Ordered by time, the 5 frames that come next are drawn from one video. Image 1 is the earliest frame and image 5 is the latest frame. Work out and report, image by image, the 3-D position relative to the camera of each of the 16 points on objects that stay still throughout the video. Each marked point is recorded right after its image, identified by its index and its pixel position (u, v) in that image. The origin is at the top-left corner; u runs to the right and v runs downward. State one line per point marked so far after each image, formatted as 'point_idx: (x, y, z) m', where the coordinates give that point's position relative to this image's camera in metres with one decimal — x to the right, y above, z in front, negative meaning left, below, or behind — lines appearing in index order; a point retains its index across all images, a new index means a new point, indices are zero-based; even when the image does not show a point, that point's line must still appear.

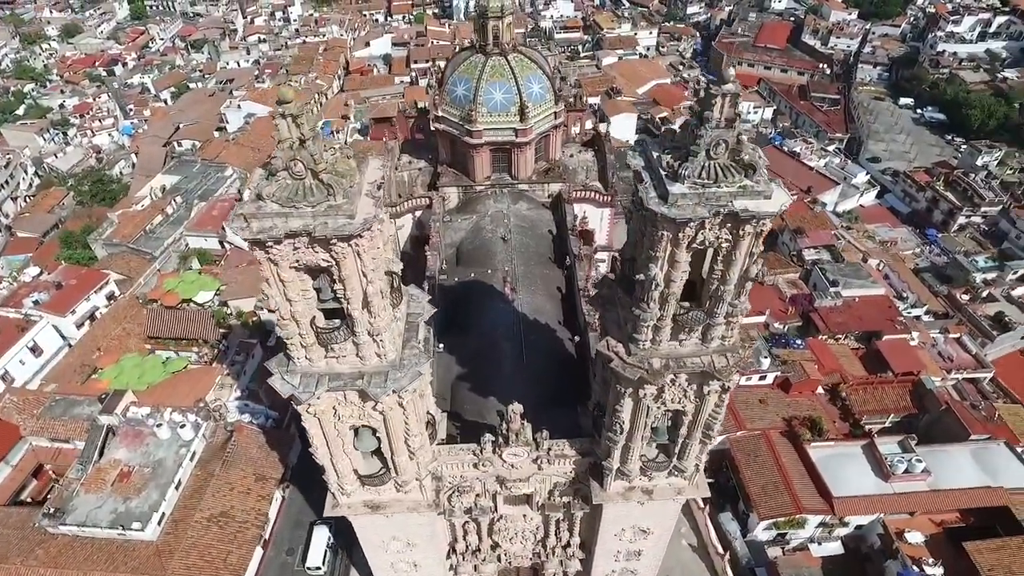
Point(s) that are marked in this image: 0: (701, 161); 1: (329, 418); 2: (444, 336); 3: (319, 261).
0: (+2.8, +1.9, +9.3) m
1: (-3.6, -2.5, +12.2) m
2: (-2.1, -1.5, +19.6) m
3: (-3.0, +0.4, +9.7) m
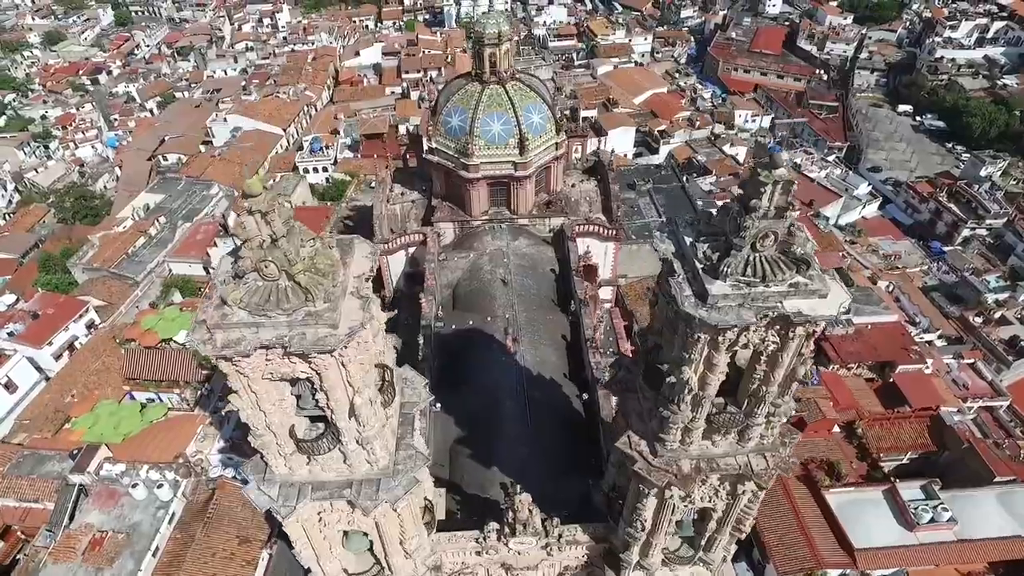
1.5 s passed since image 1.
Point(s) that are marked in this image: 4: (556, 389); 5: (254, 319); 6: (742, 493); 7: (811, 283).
0: (+2.9, +0.4, +7.9) m
1: (-3.4, -4.0, +10.7) m
2: (-2.1, -3.0, +18.1) m
3: (-2.8, -1.1, +8.3) m
4: (+1.2, -2.8, +17.5) m
5: (-3.2, -0.4, +7.7) m
6: (+3.9, -3.4, +10.5) m
7: (+3.8, +0.1, +7.9) m
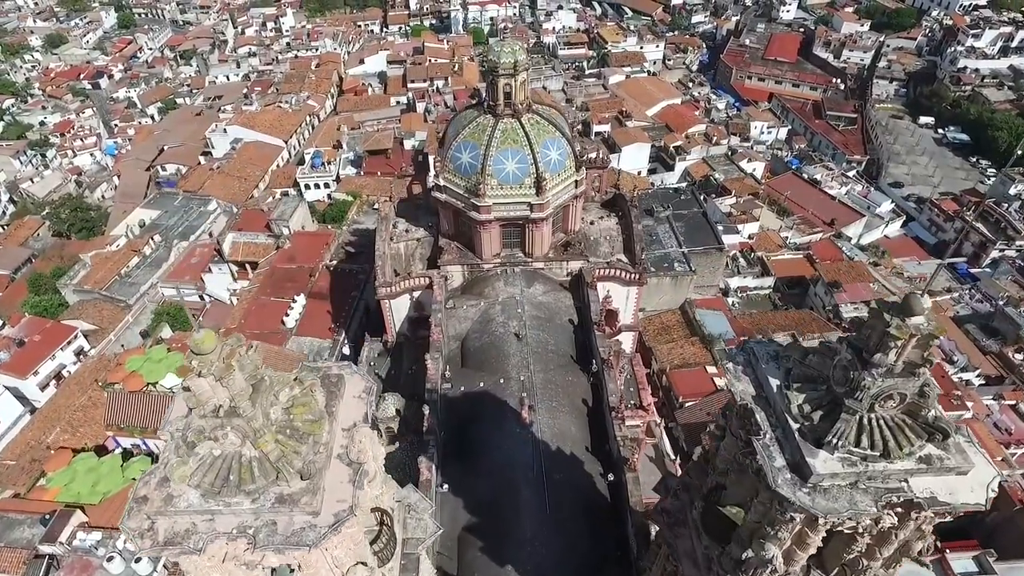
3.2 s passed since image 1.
0: (+3.3, -1.3, +5.9) m
1: (-3.1, -5.7, +8.8) m
2: (-1.7, -4.6, +16.2) m
3: (-2.5, -2.7, +6.4) m
4: (+1.6, -4.5, +15.6) m
5: (-2.8, -2.0, +5.8) m
6: (+4.2, -5.1, +8.6) m
7: (+4.1, -1.6, +6.0) m
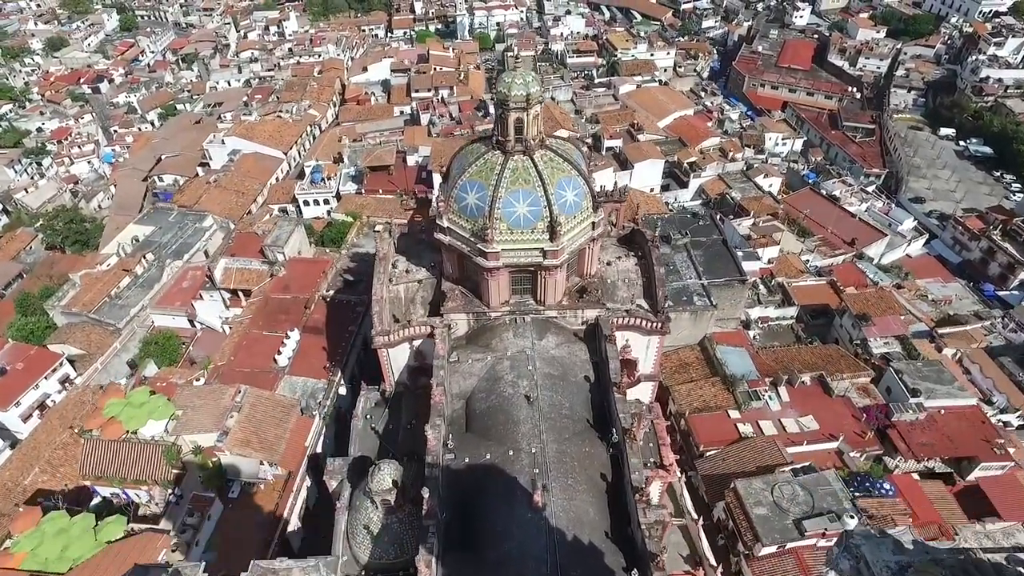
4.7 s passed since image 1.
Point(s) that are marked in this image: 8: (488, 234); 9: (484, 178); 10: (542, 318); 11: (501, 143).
0: (+3.5, -2.8, +4.0) m
1: (-2.9, -7.2, +7.0) m
2: (-1.4, -6.1, +14.3) m
3: (-2.3, -4.2, +4.5) m
4: (+1.9, -6.0, +13.7) m
5: (-2.7, -3.5, +4.0) m
6: (+4.4, -6.7, +6.7) m
7: (+4.3, -3.2, +4.1) m
8: (-0.7, +1.5, +17.2) m
9: (-0.8, +3.1, +17.4) m
10: (+0.9, -0.9, +18.9) m
11: (-0.3, +4.1, +17.5) m
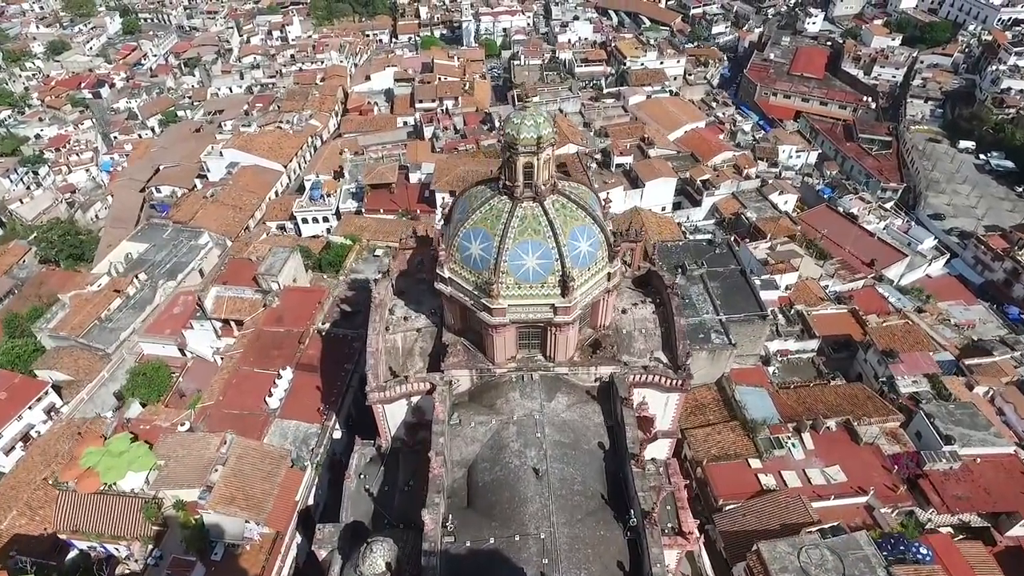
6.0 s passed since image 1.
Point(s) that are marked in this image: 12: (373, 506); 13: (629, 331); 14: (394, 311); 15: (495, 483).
0: (+3.6, -4.3, +2.4) m
1: (-2.8, -8.6, +5.4) m
2: (-1.3, -7.6, +12.7) m
3: (-2.2, -5.7, +2.9) m
4: (+2.0, -7.5, +12.1) m
5: (-2.6, -5.0, +2.4) m
6: (+4.5, -8.2, +5.0) m
7: (+4.4, -4.7, +2.4) m
8: (-0.5, 0.0, +15.6) m
9: (-0.6, +1.6, +15.8) m
10: (+1.1, -2.4, +17.3) m
11: (-0.1, +2.6, +15.9) m
12: (-4.0, -6.3, +18.3) m
13: (+3.5, -1.3, +18.8) m
14: (-3.7, -0.7, +19.6) m
15: (-0.4, -4.7, +15.1) m
